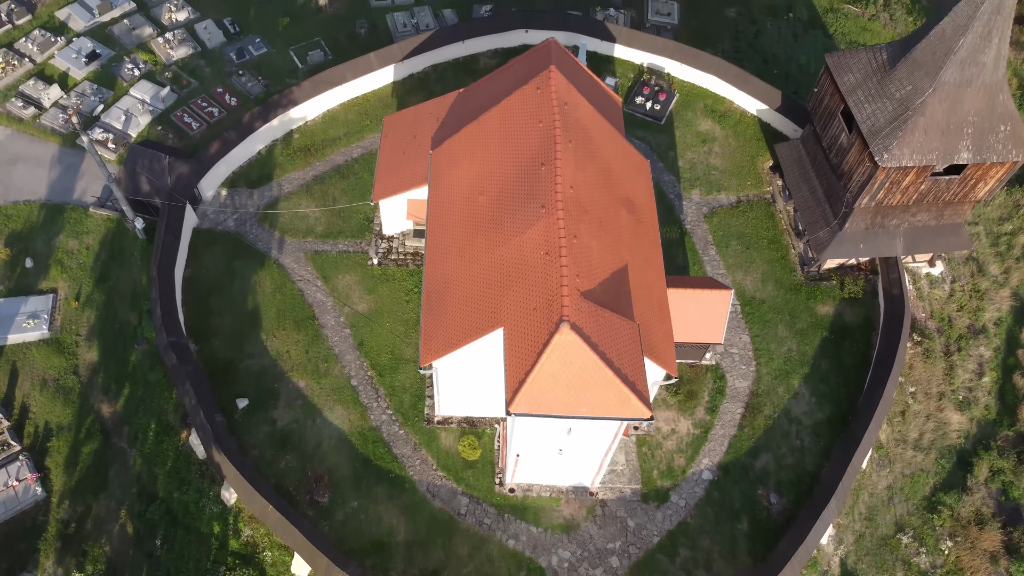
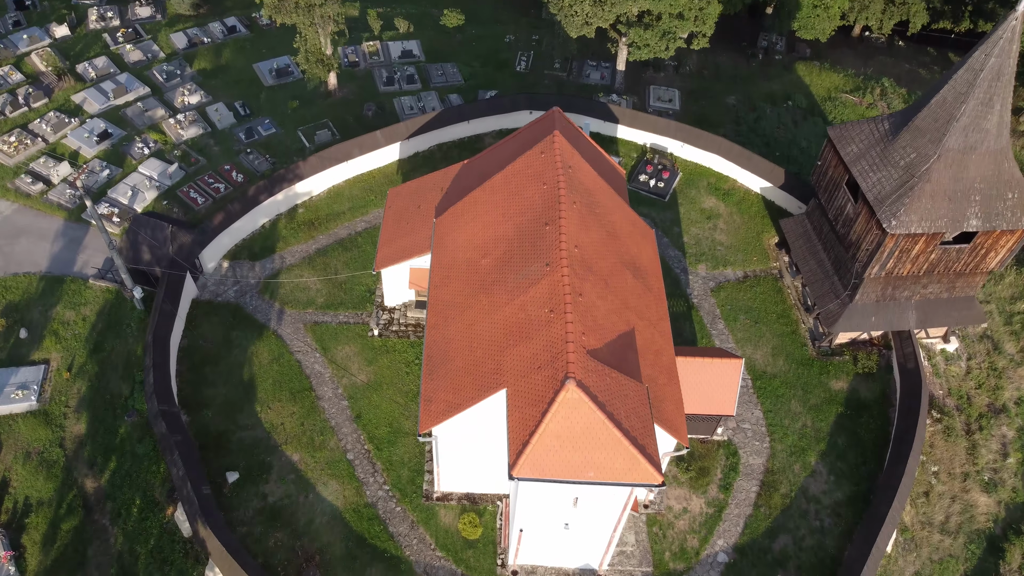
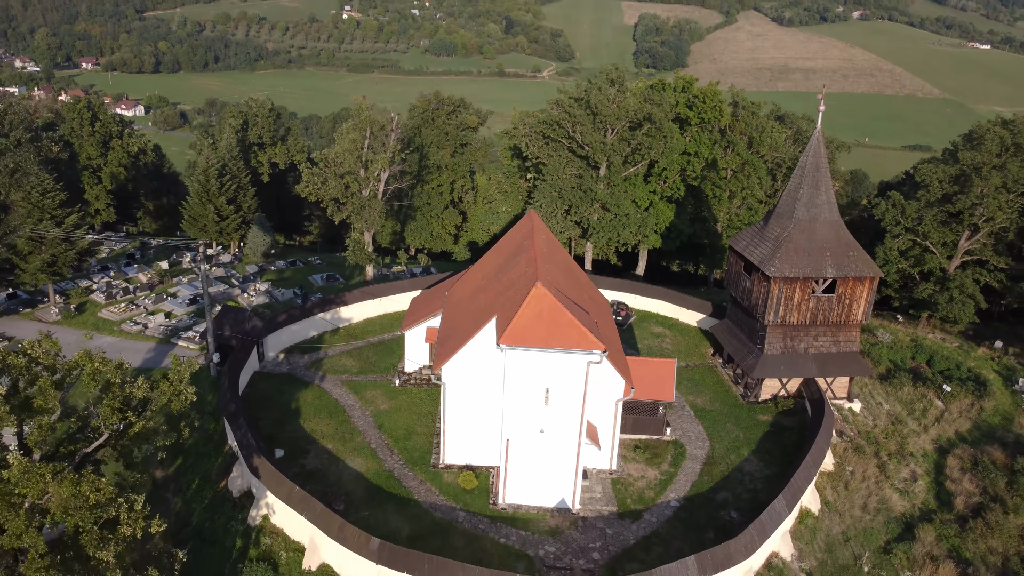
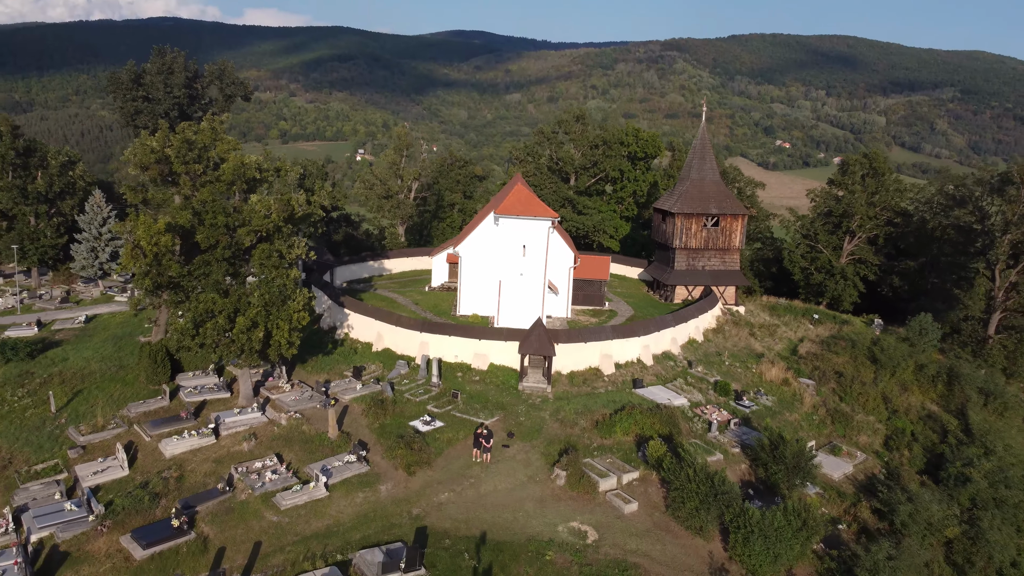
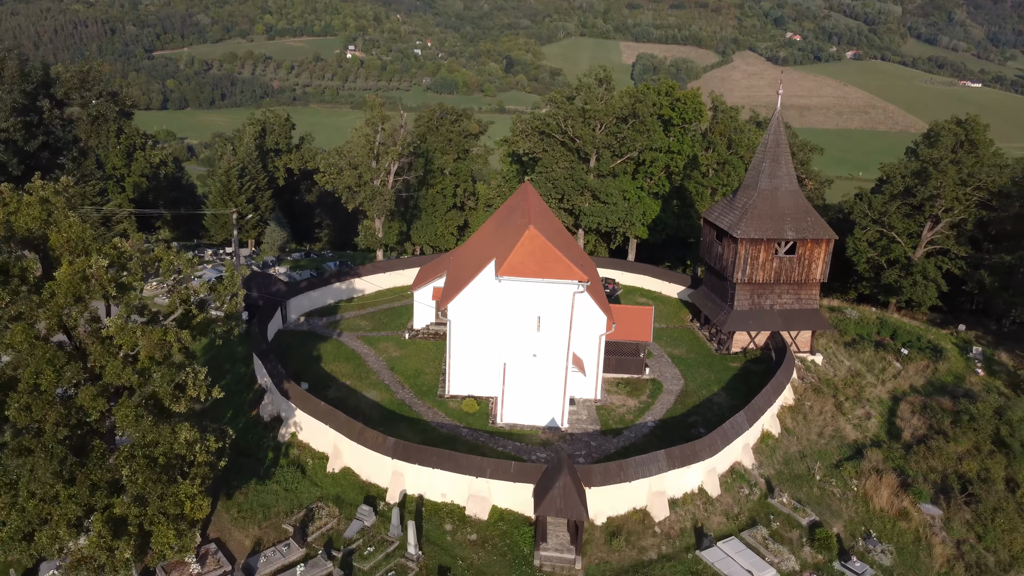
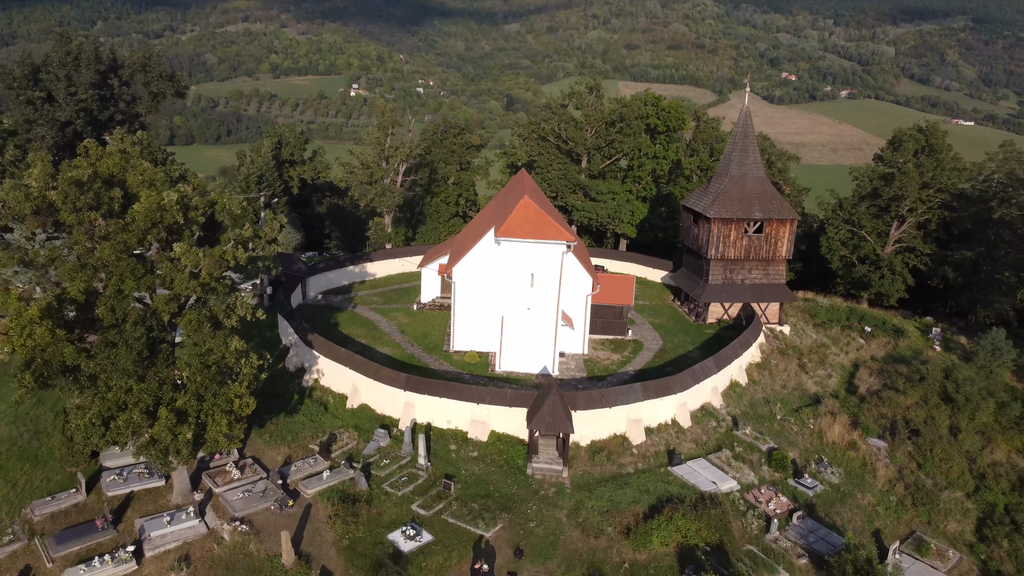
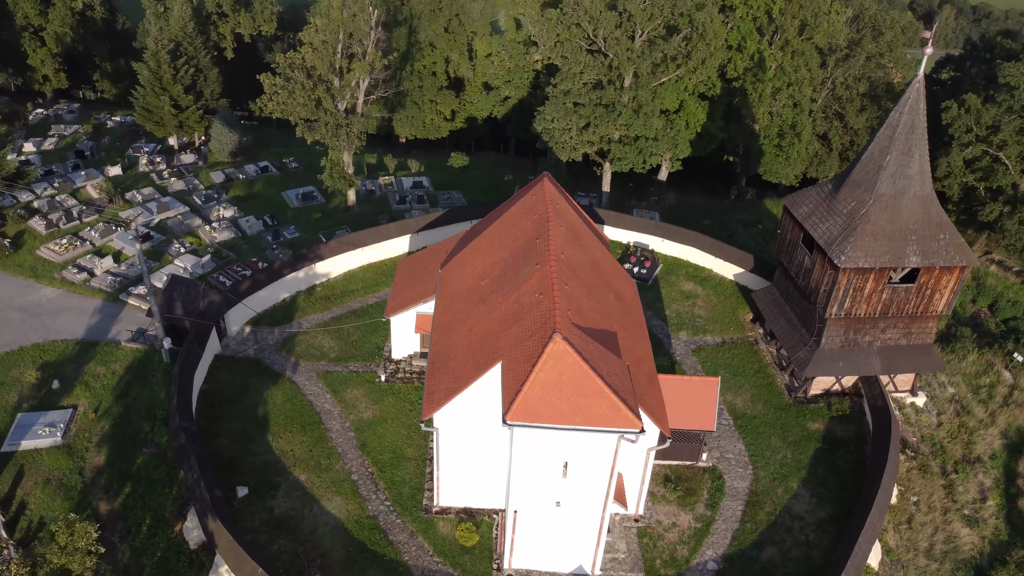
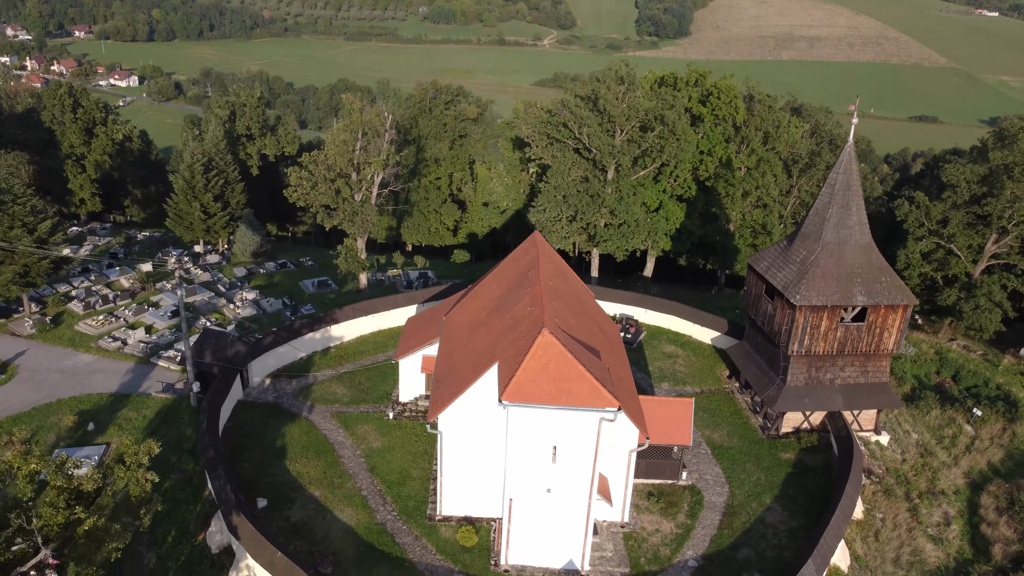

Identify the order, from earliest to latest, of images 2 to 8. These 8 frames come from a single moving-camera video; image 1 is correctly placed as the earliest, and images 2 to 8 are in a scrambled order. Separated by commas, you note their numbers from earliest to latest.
2, 7, 8, 3, 5, 6, 4
